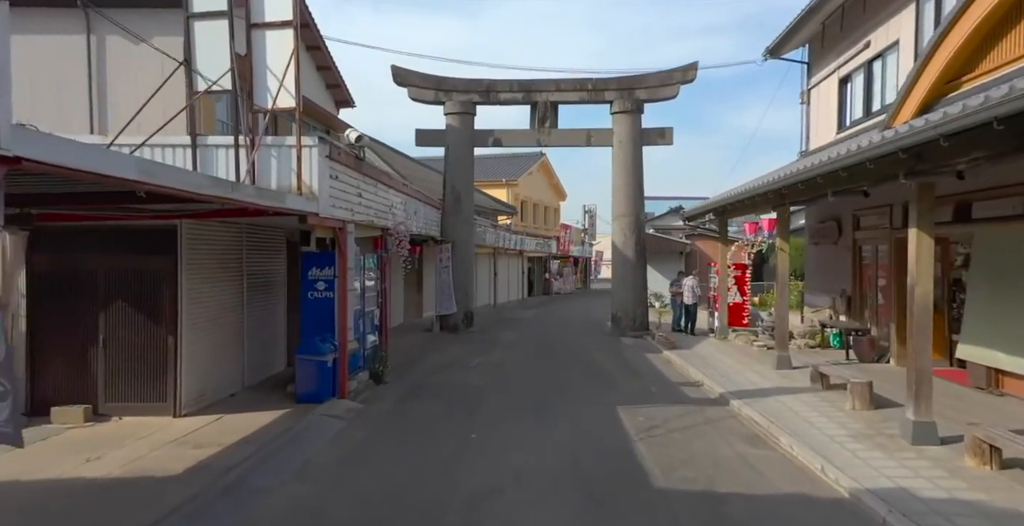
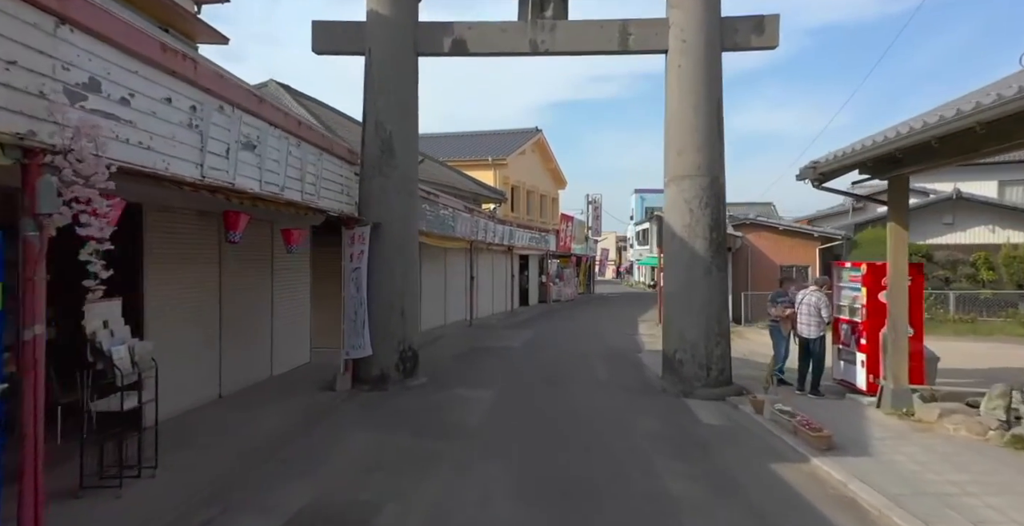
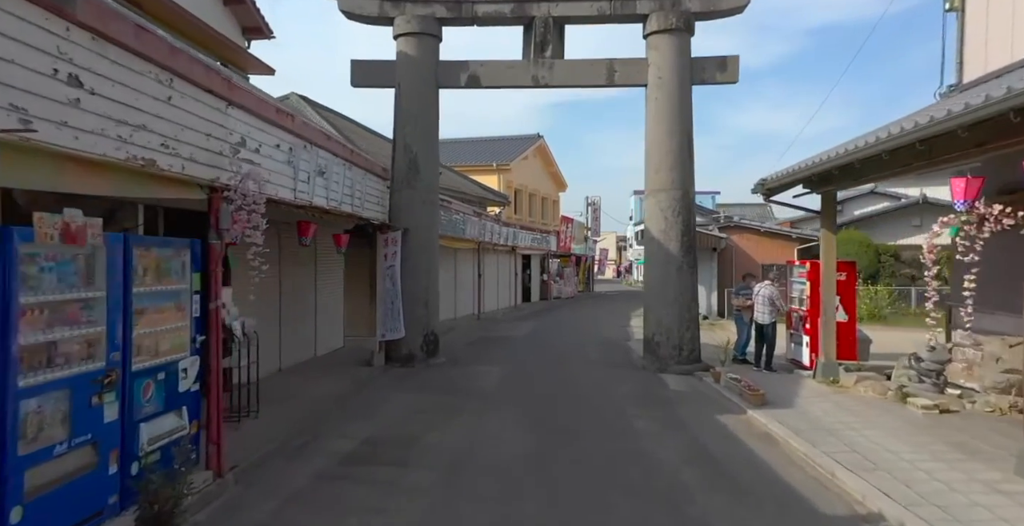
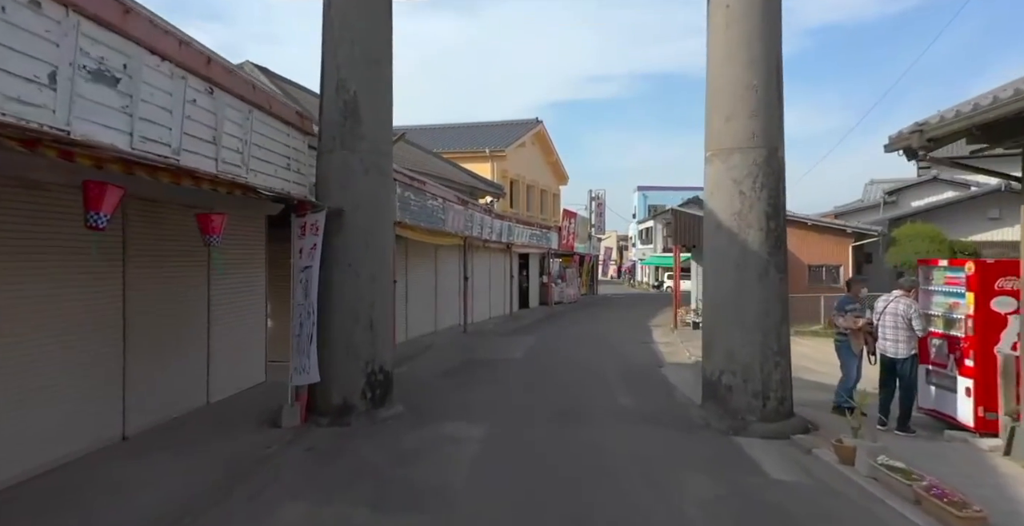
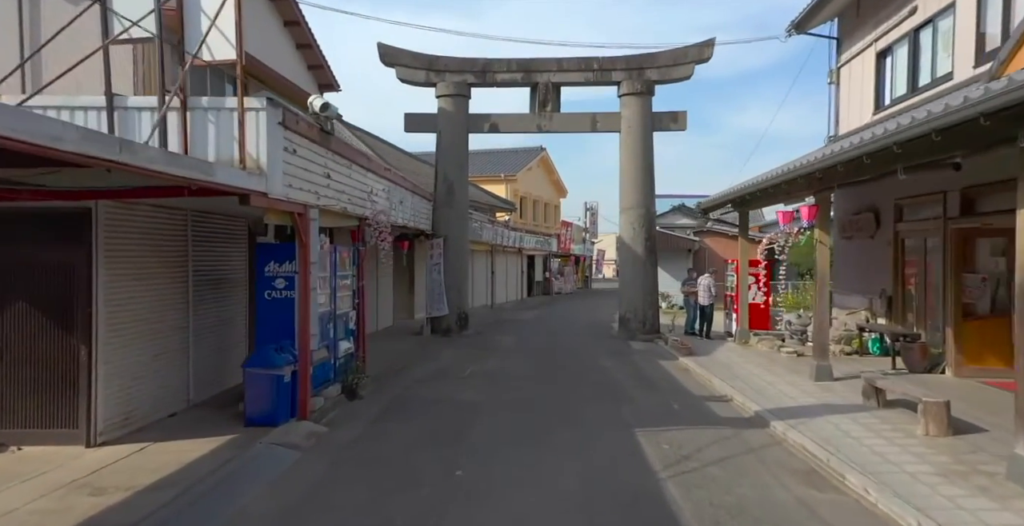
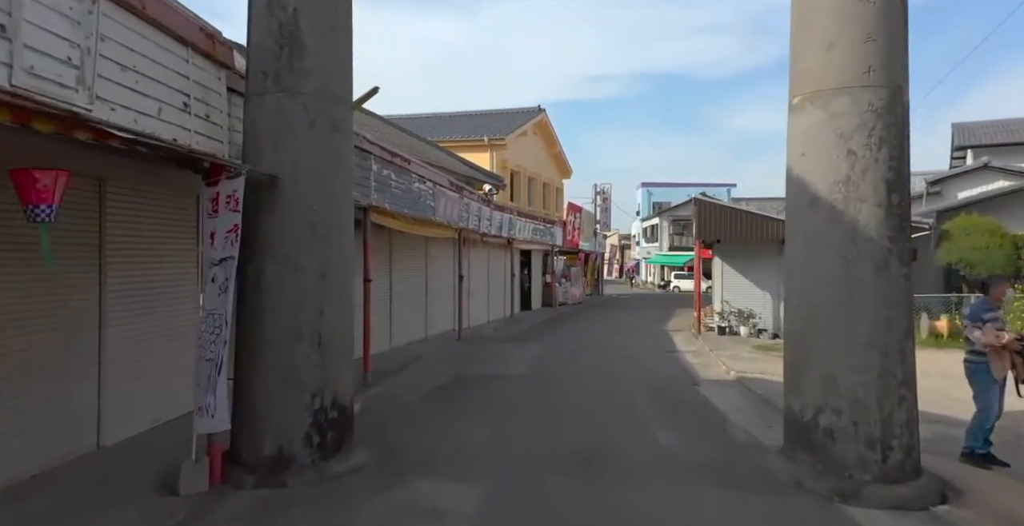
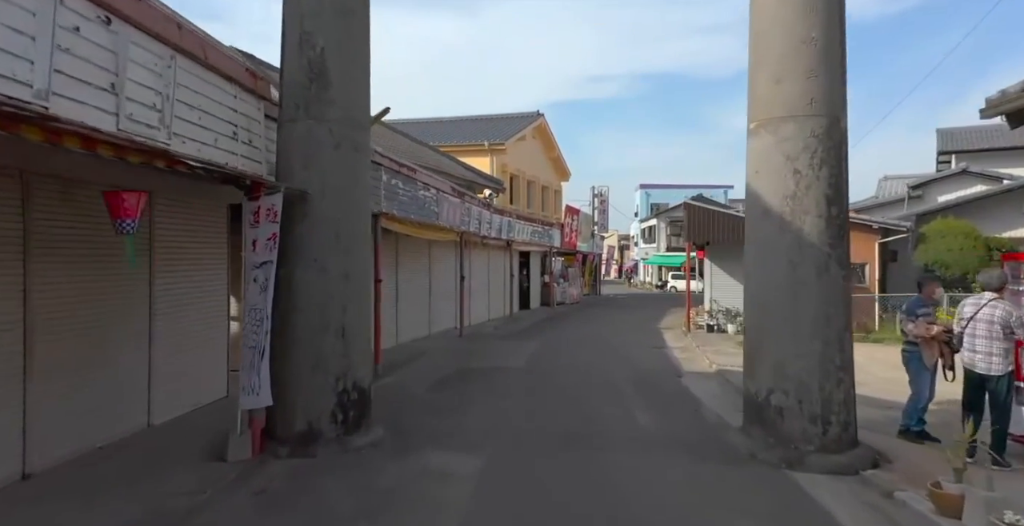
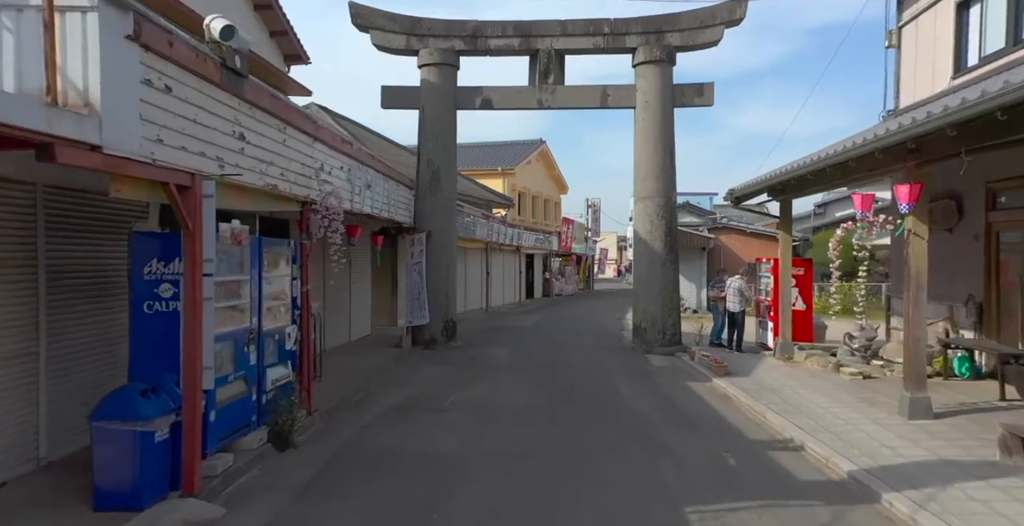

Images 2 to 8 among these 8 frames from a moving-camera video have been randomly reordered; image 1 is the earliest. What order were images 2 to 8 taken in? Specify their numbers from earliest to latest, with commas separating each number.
5, 8, 3, 2, 4, 7, 6
